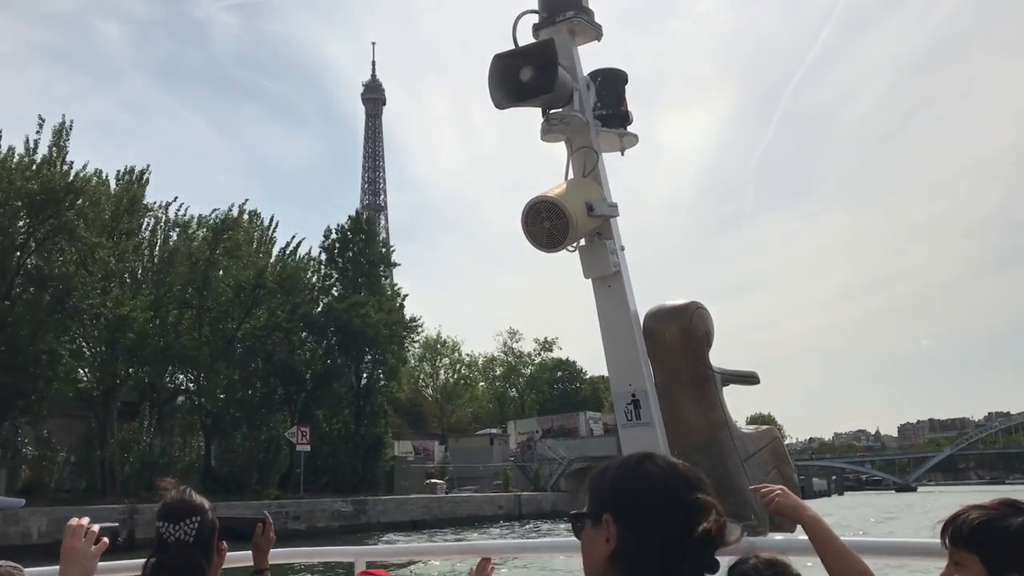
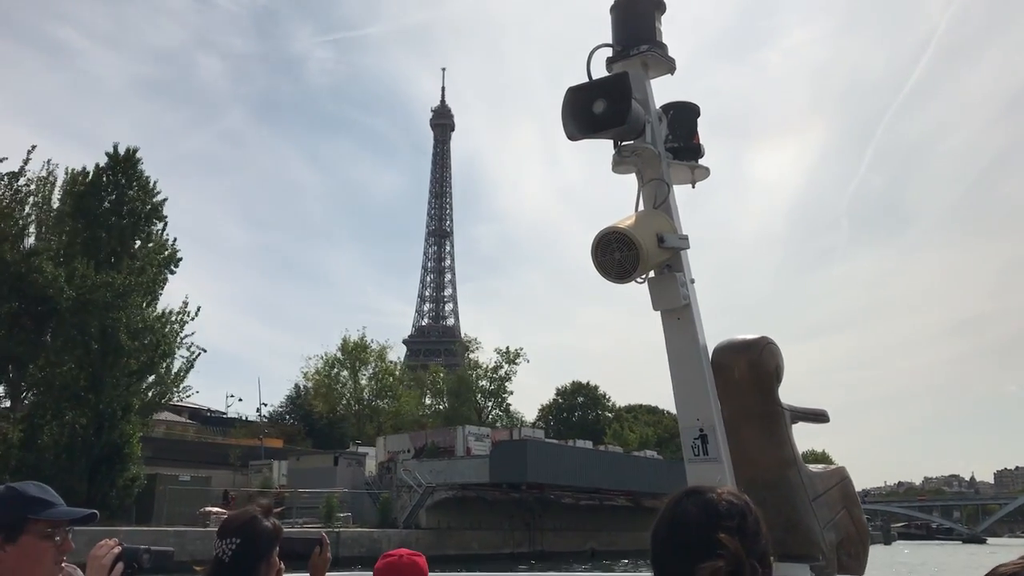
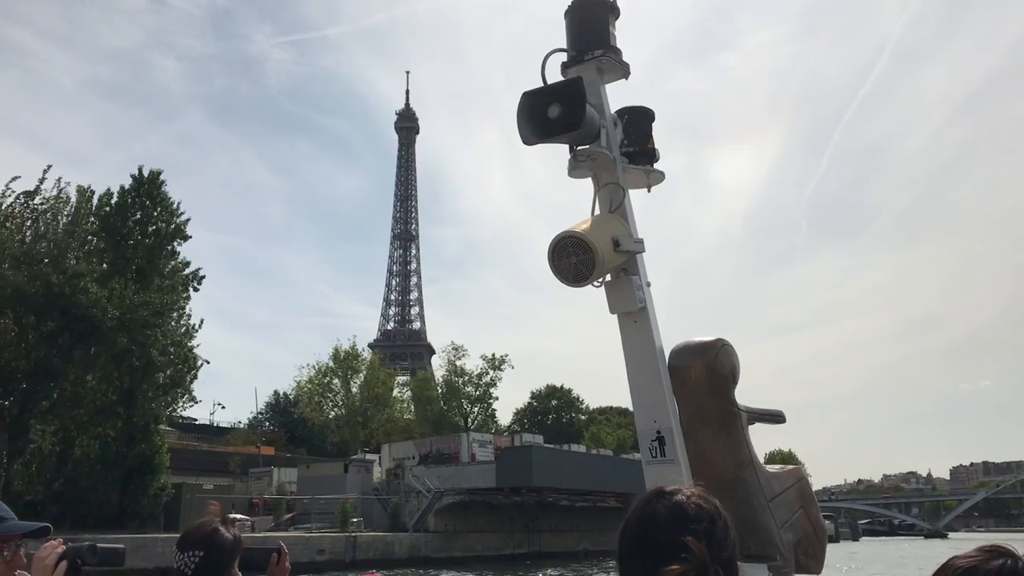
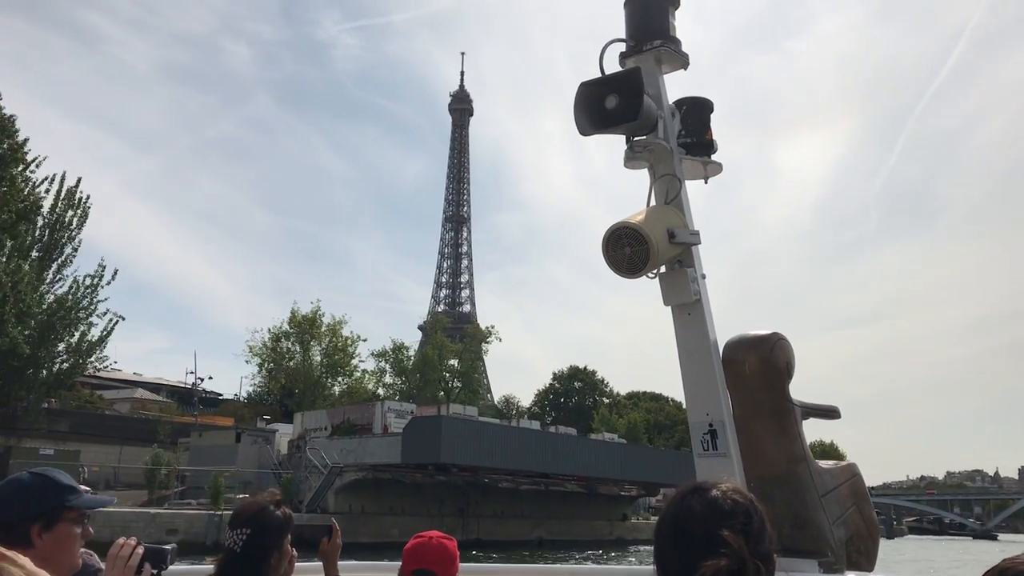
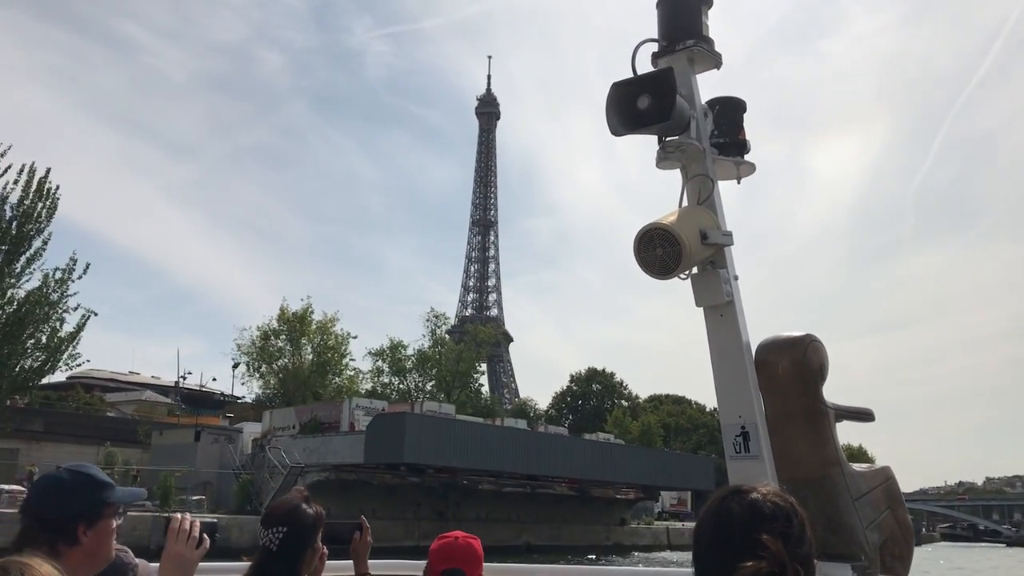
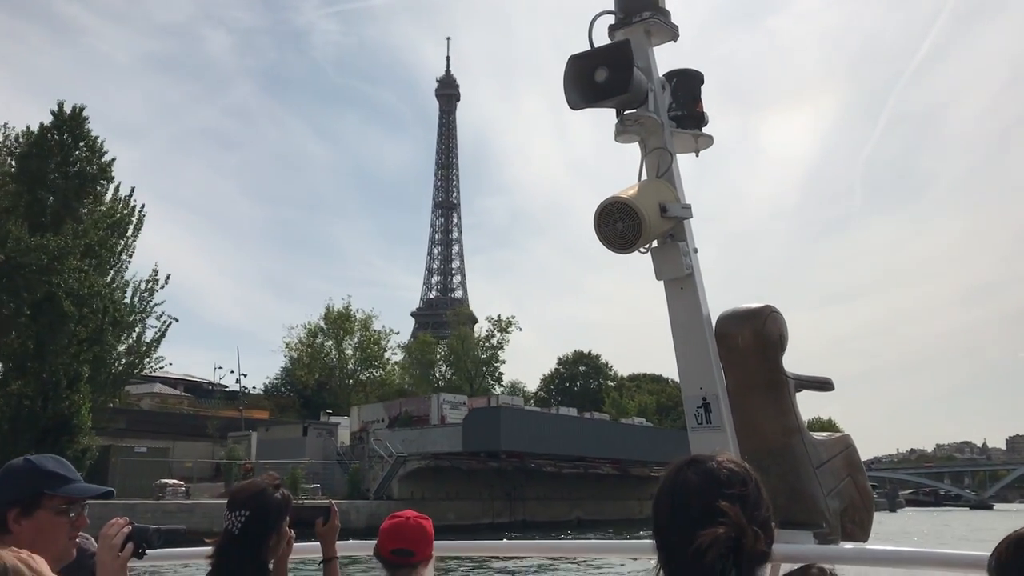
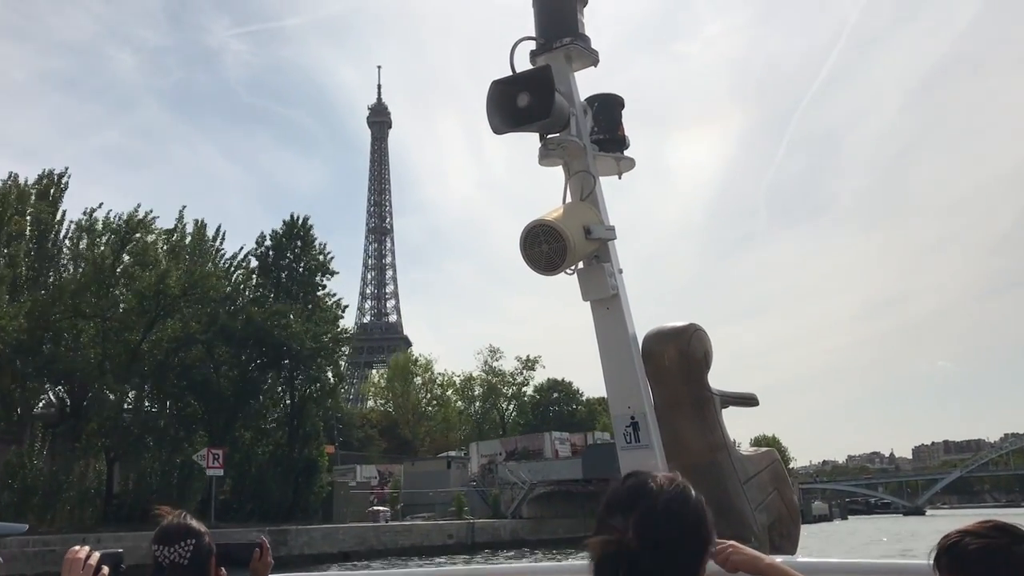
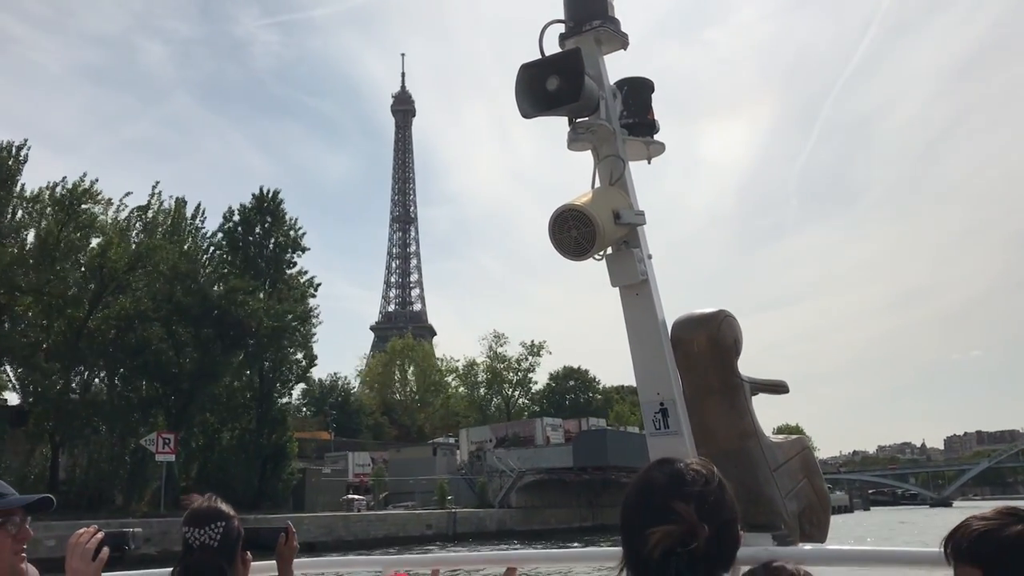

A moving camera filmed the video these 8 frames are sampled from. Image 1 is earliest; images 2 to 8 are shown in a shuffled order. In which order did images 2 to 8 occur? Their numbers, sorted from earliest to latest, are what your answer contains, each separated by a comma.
7, 8, 3, 2, 6, 4, 5
